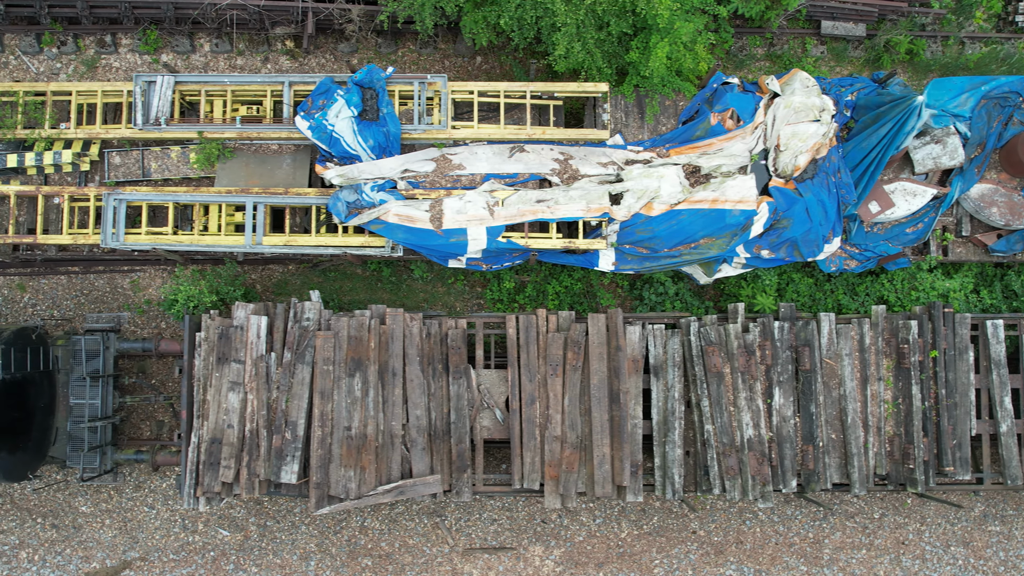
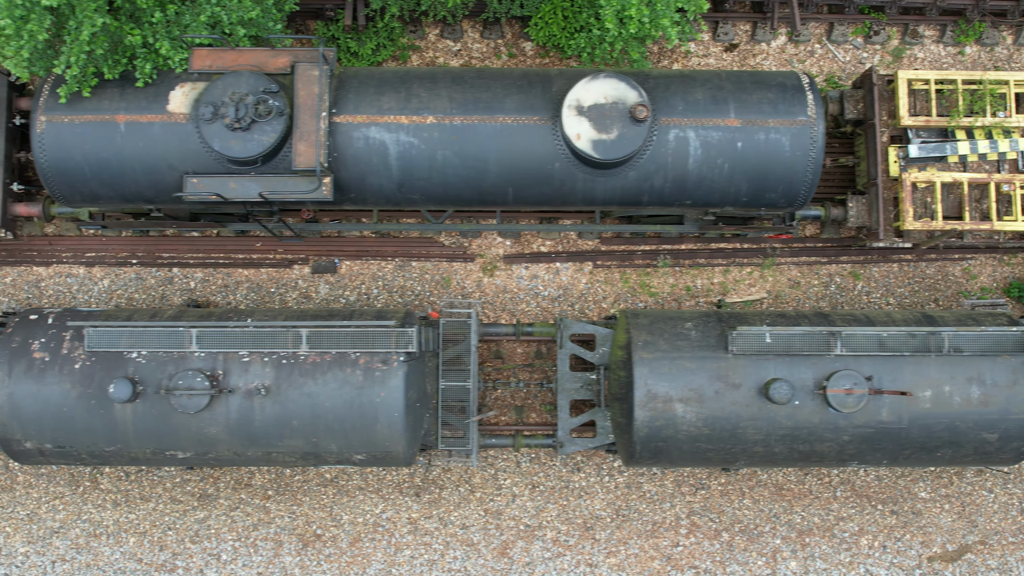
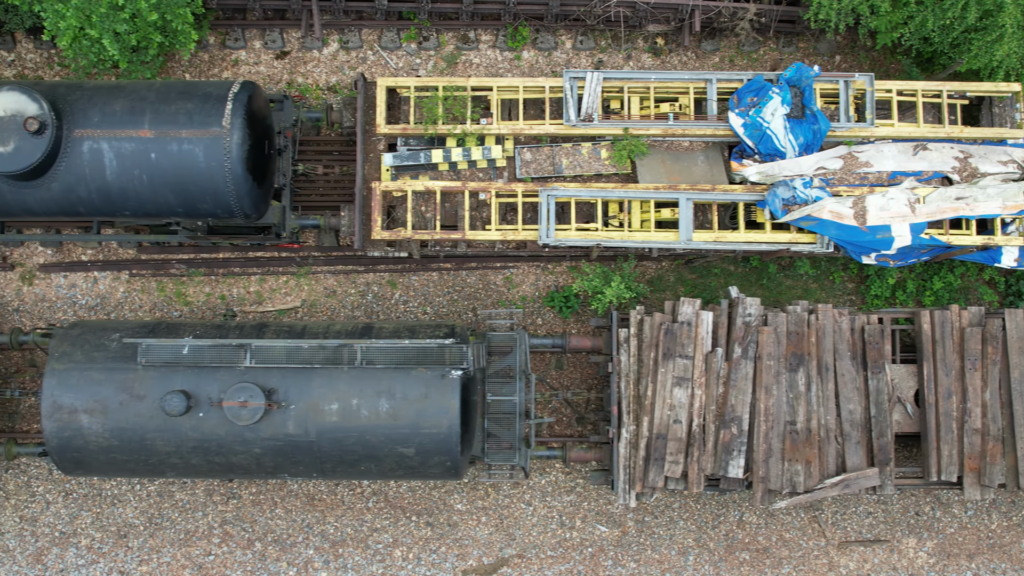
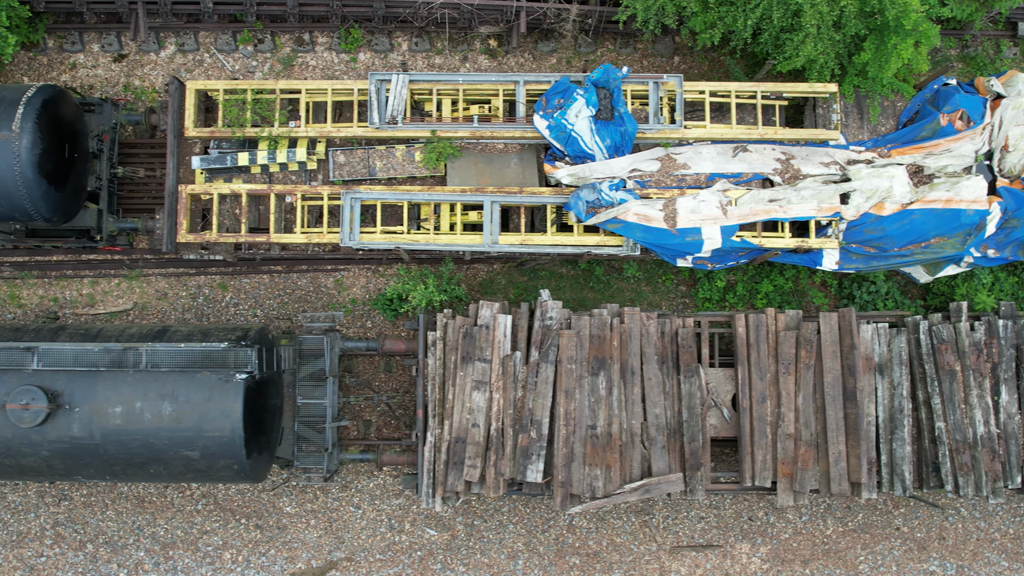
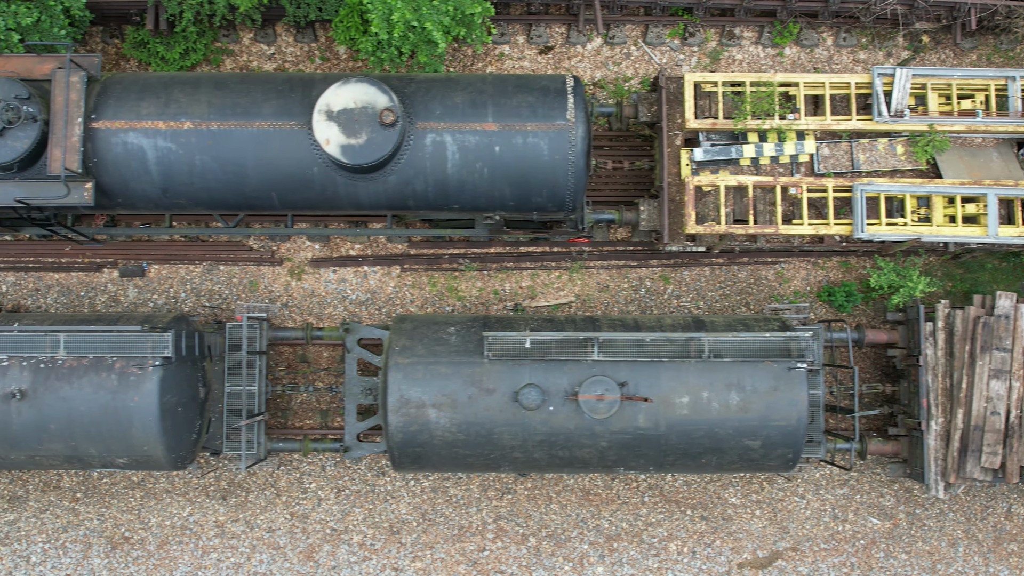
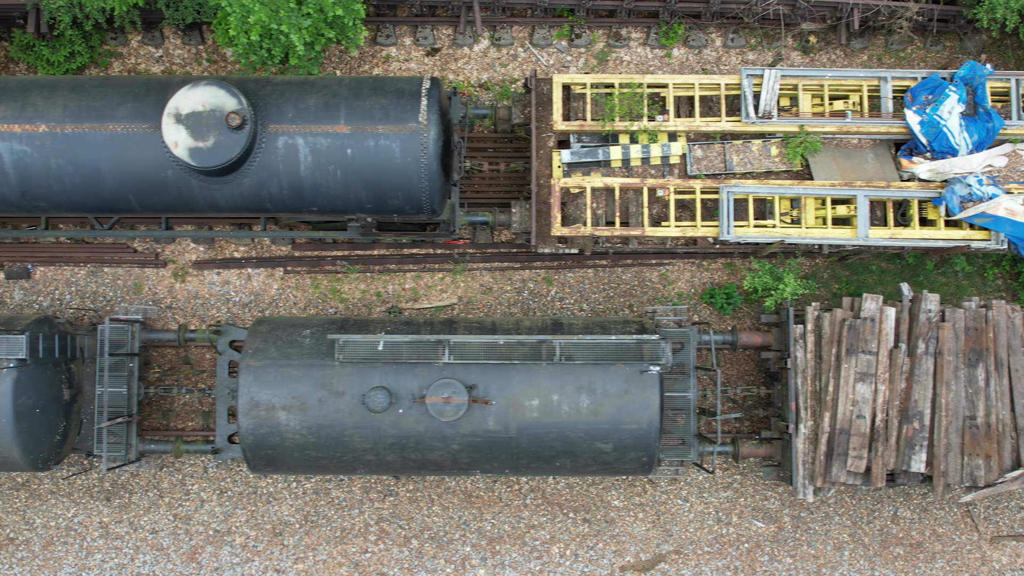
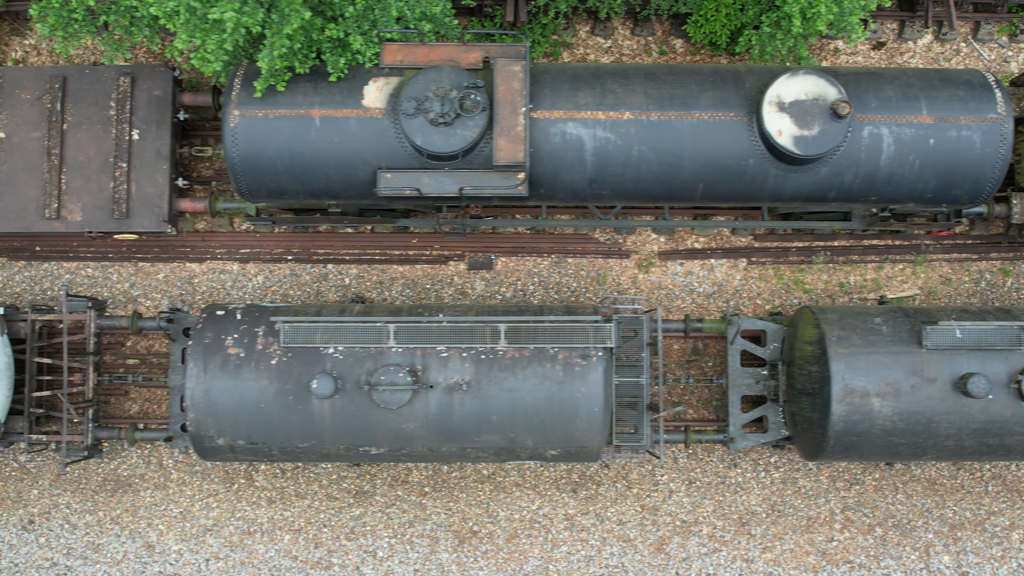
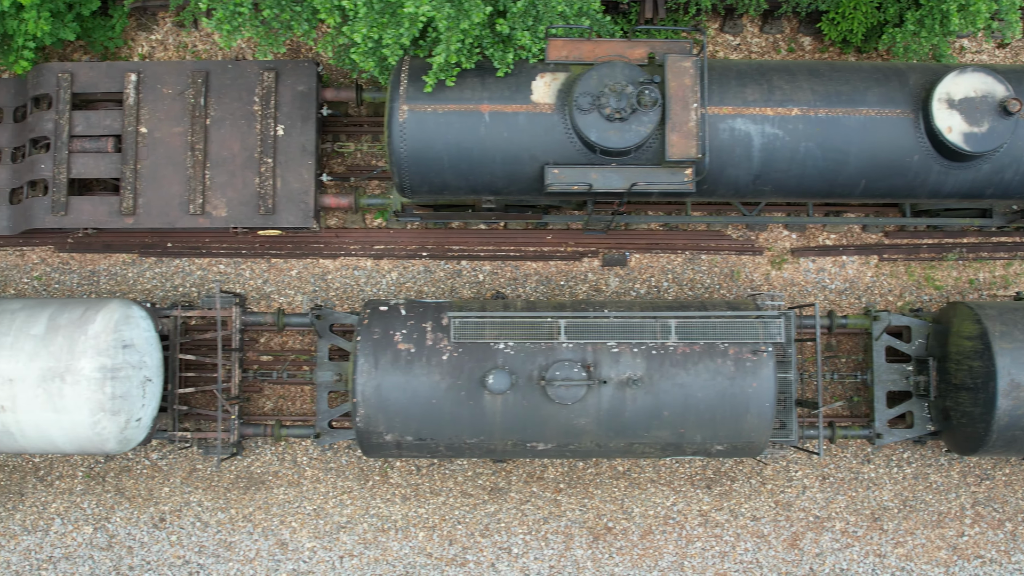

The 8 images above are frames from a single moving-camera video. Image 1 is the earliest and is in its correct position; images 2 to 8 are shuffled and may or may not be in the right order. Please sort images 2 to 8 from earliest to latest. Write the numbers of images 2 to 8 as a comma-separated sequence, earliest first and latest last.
4, 3, 6, 5, 2, 7, 8
